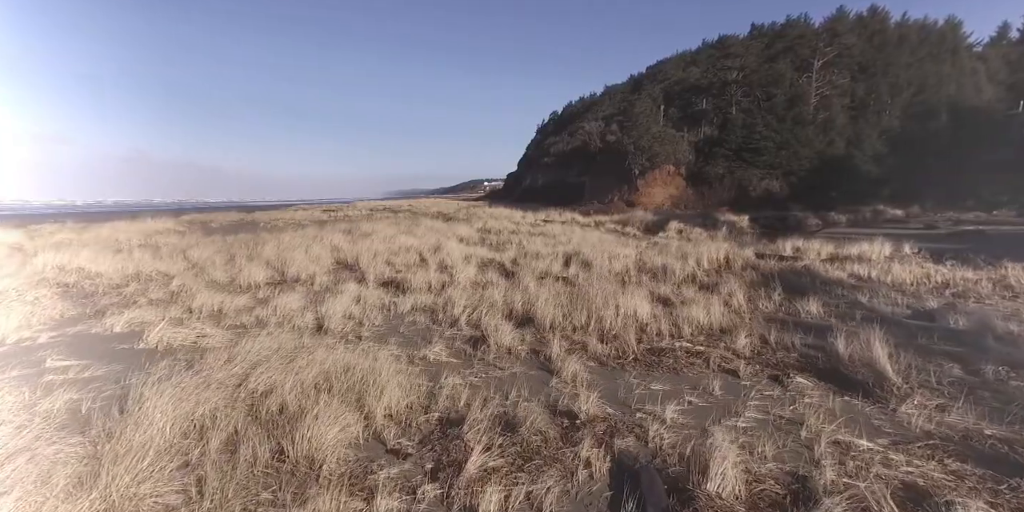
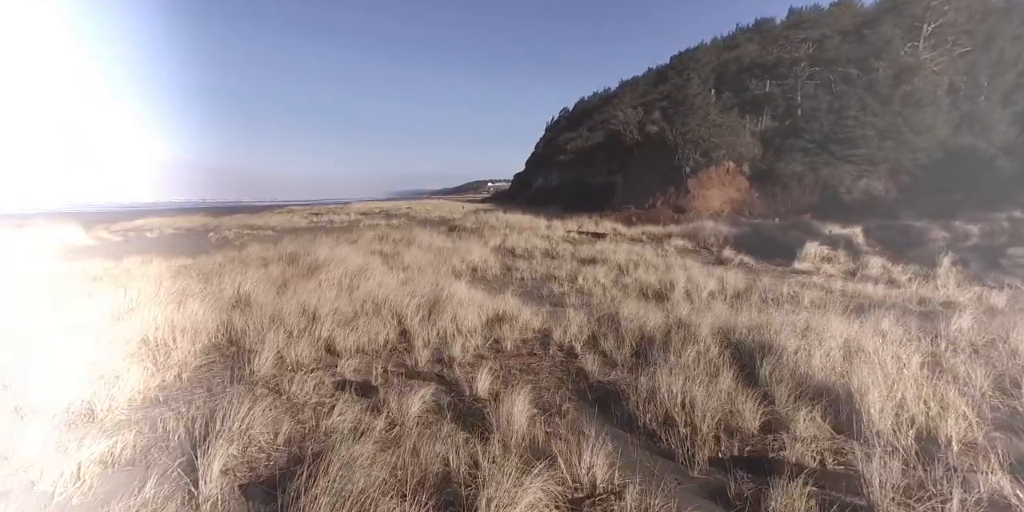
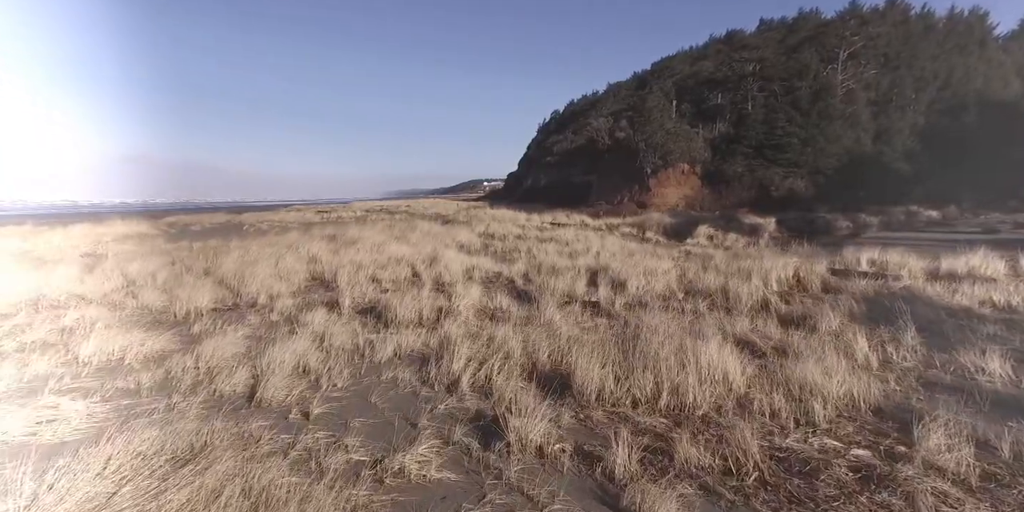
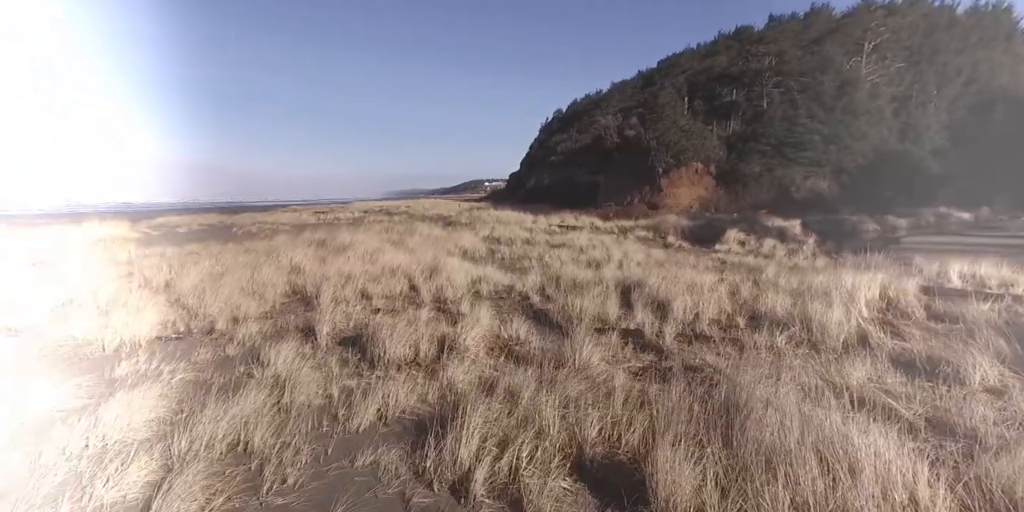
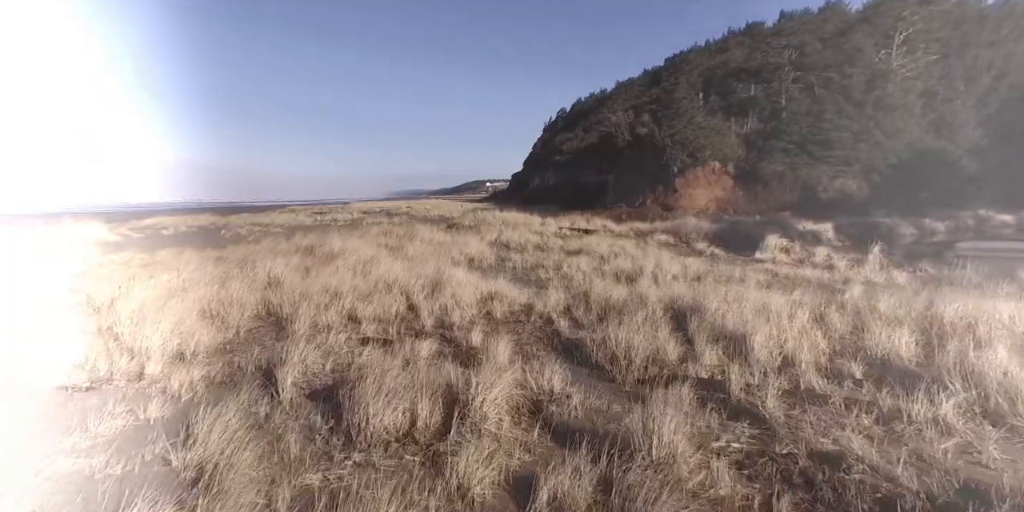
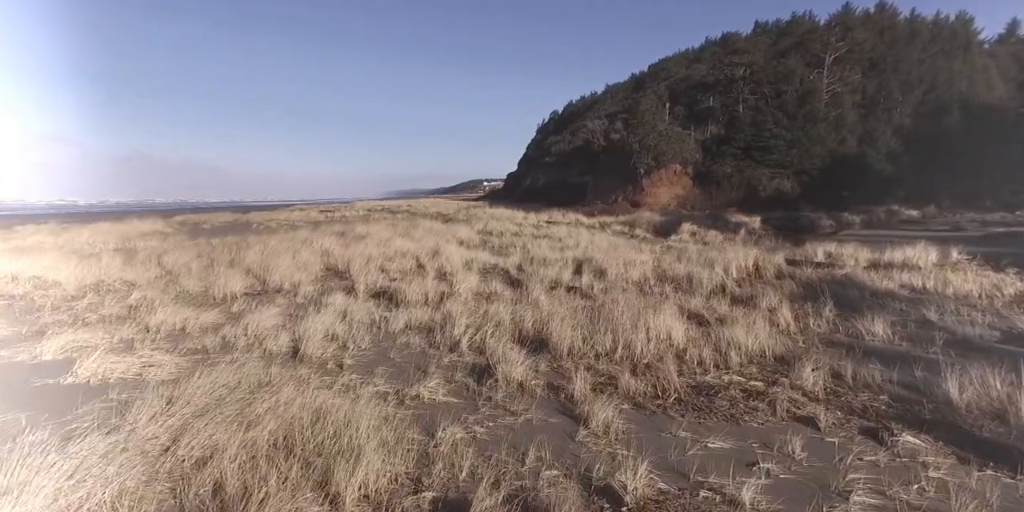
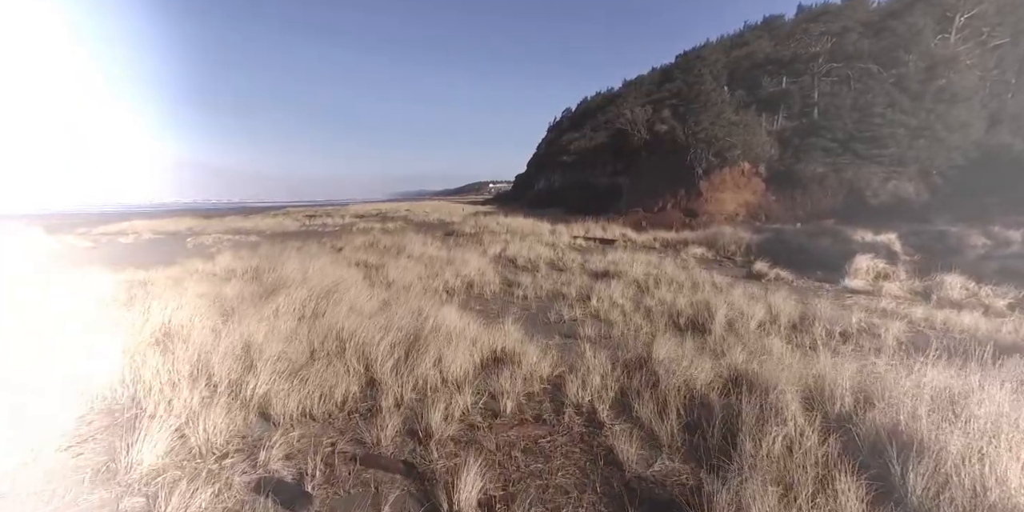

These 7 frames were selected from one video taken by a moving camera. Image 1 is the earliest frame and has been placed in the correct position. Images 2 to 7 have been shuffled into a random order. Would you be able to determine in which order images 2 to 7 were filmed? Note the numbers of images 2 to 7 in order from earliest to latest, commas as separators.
6, 3, 4, 5, 2, 7
